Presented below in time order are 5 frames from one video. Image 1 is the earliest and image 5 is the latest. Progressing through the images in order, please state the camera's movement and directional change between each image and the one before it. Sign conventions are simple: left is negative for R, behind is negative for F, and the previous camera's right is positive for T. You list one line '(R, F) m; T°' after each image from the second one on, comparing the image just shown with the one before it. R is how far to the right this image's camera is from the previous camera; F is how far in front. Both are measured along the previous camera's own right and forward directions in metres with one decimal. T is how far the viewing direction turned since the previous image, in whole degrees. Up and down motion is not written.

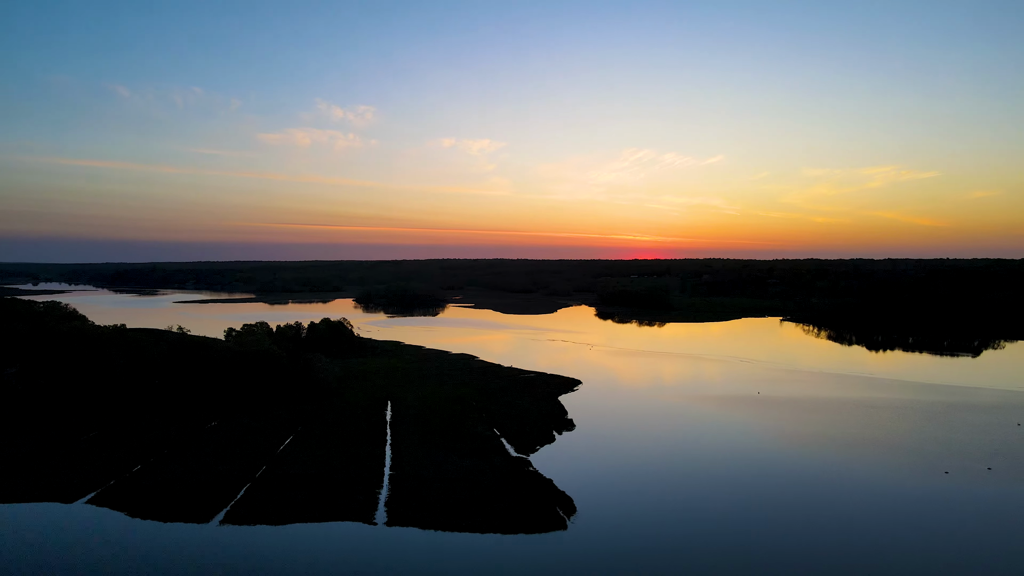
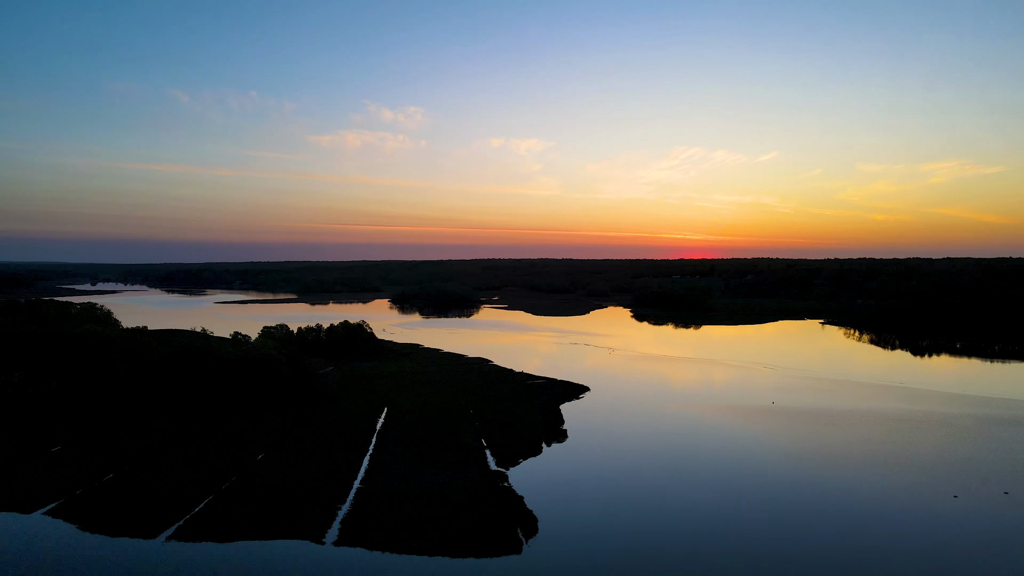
(+1.2, +0.4) m; -3°
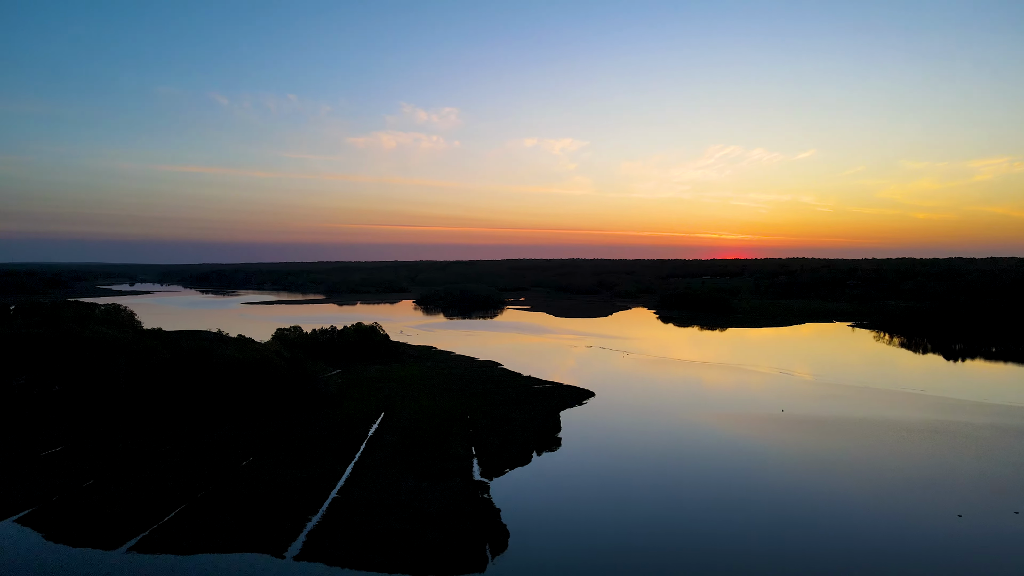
(+0.9, +0.3) m; -2°
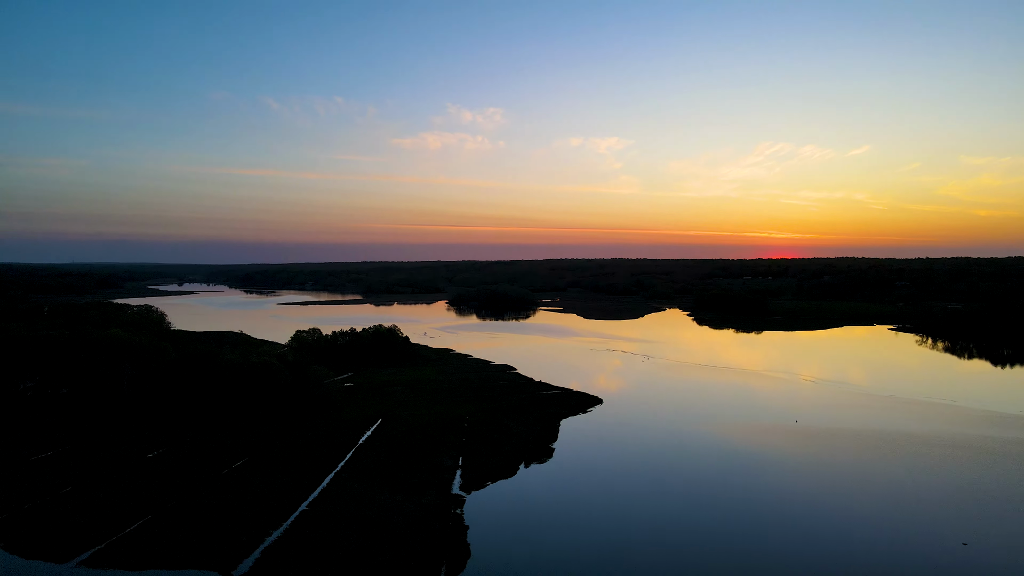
(+1.1, +0.4) m; -3°
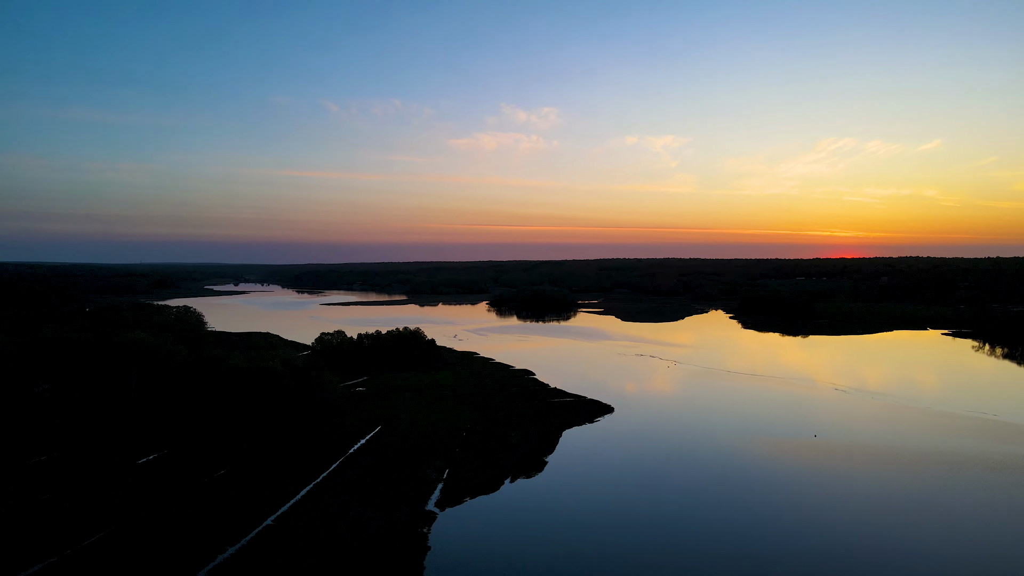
(+1.3, +0.4) m; -4°
